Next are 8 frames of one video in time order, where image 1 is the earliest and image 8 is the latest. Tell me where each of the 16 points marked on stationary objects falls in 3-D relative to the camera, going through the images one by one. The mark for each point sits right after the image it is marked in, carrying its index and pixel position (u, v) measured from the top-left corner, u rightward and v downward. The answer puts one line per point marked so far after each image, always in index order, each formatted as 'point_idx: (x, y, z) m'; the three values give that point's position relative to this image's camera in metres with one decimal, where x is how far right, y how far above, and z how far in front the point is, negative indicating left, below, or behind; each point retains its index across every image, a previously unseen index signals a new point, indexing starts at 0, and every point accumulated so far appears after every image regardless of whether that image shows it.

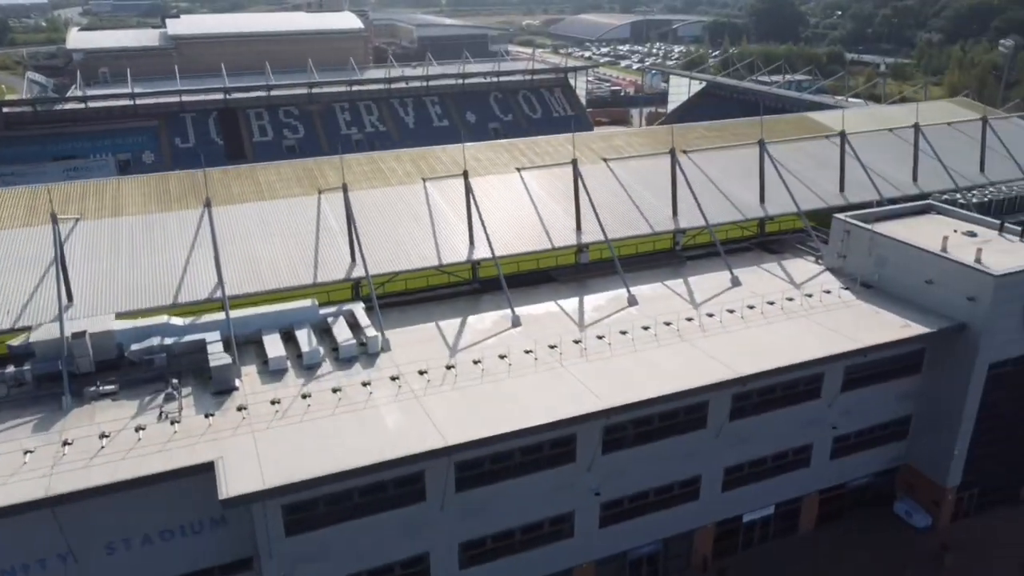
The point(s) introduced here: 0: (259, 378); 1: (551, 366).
0: (-5.9, -2.1, +18.6) m
1: (+0.9, -1.8, +19.1) m
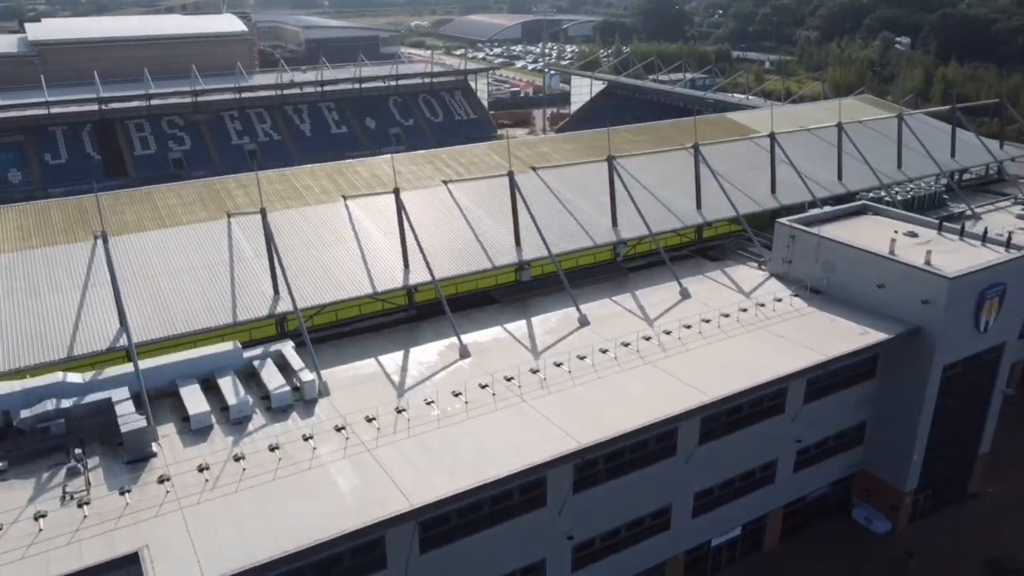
0: (-6.7, -3.0, +16.1) m
1: (0.0, -2.5, +17.5) m
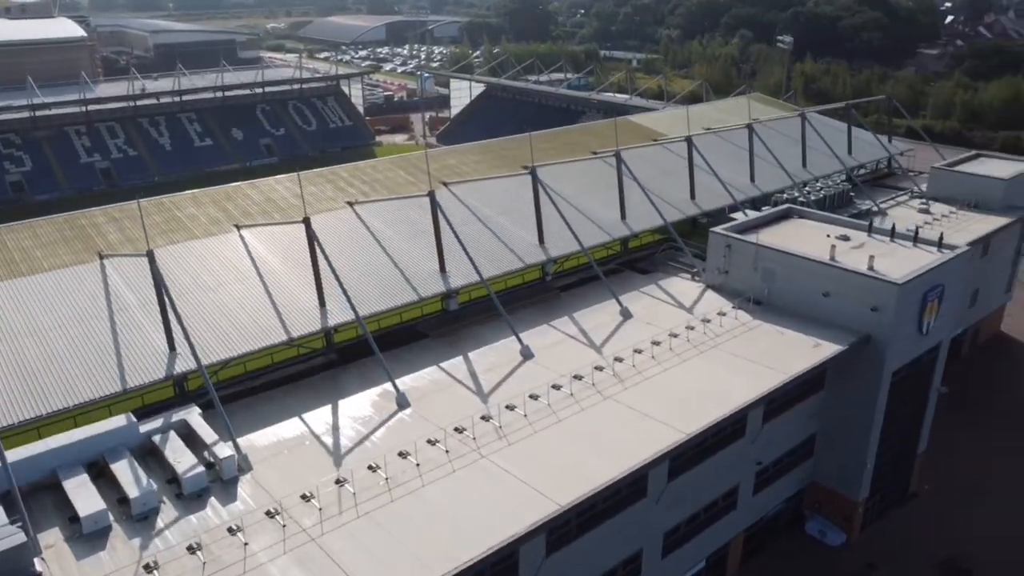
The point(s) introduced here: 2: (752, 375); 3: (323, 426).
0: (-7.2, -4.2, +12.9) m
1: (-0.9, -3.3, +15.4) m
2: (+5.4, -2.0, +18.2) m
3: (-3.9, -2.9, +16.6) m
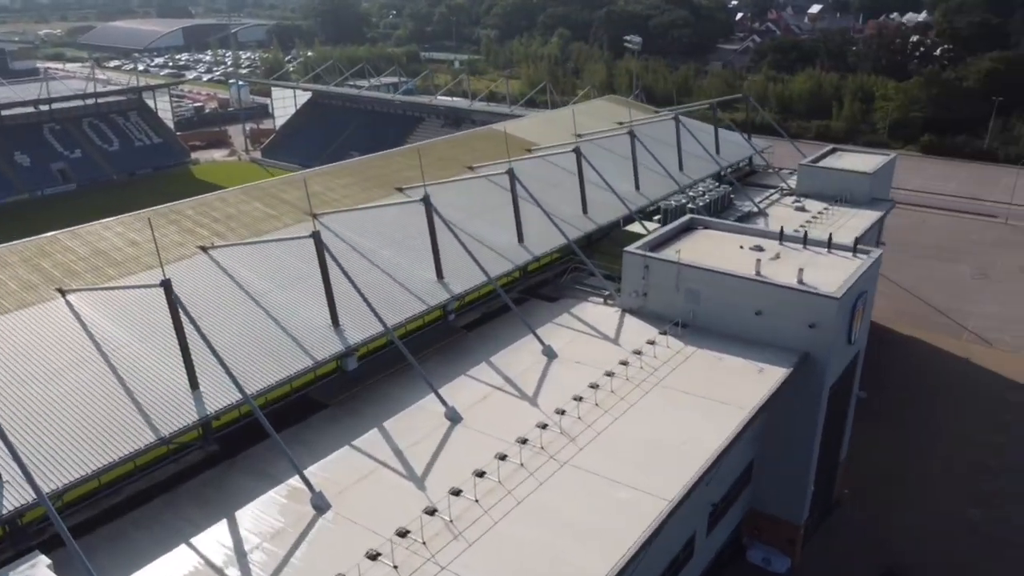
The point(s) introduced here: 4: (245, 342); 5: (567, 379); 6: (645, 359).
0: (-6.9, -5.9, +8.6) m
1: (-1.4, -4.4, +12.4) m
2: (+4.0, -2.6, +16.4) m
3: (-4.6, -4.3, +12.8) m
4: (-5.6, -1.1, +16.8) m
5: (+1.2, -2.0, +17.9) m
6: (+3.1, -1.6, +18.7) m
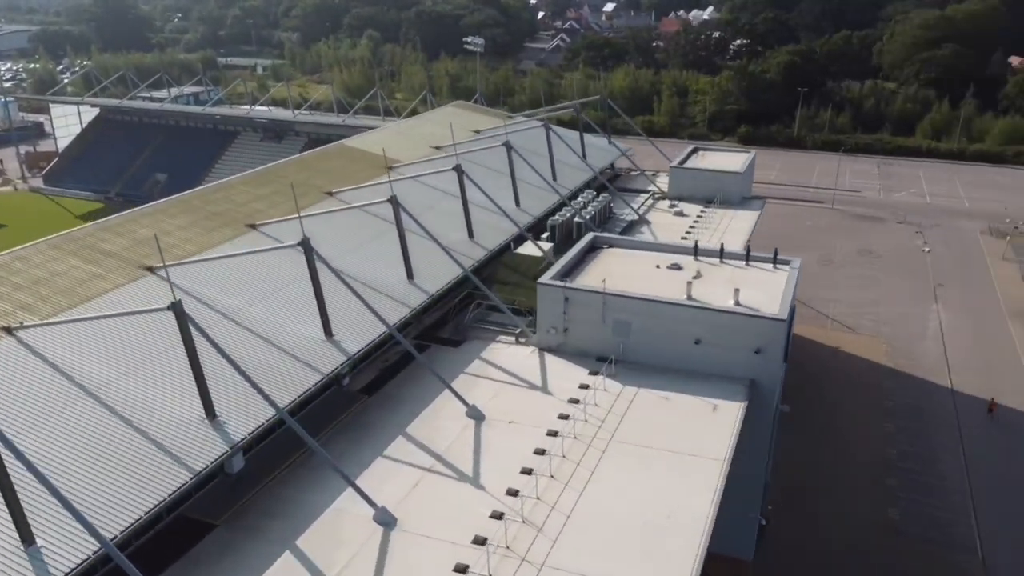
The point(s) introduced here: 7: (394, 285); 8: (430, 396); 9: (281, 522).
0: (-5.5, -7.4, +4.3) m
1: (-1.2, -5.5, +9.1) m
2: (+3.0, -3.3, +14.3) m
3: (-4.5, -5.7, +8.9) m
4: (-6.6, -2.7, +12.5) m
5: (-0.1, -3.0, +15.1) m
6: (+1.5, -2.4, +16.3) m
7: (-2.8, +0.1, +19.2) m
8: (-1.7, -2.3, +17.0) m
9: (-3.8, -3.9, +13.2) m
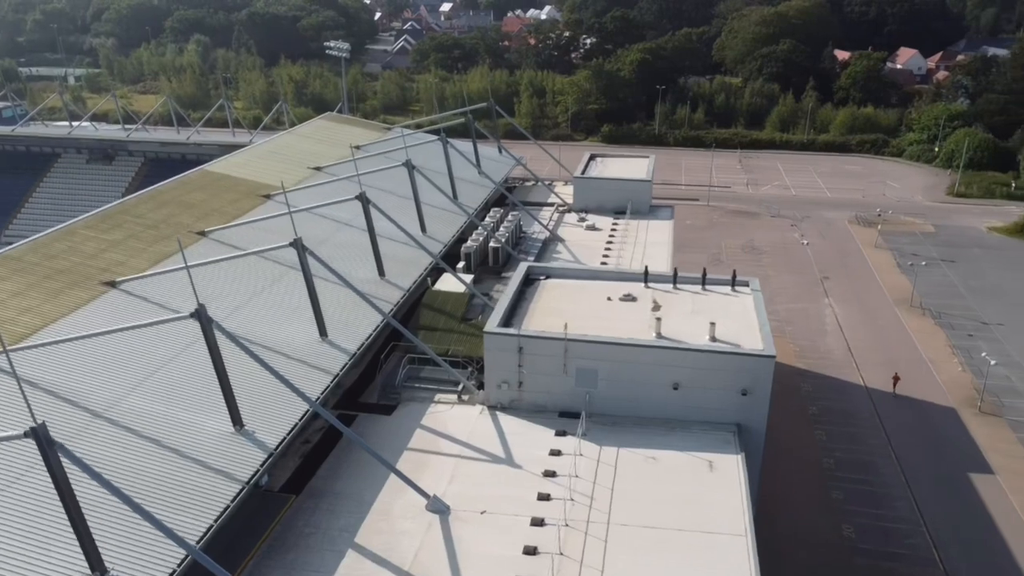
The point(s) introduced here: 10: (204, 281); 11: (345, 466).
0: (-3.3, -8.7, +0.6) m
1: (-0.1, -6.5, +6.2) m
2: (+2.8, -4.0, +12.1) m
3: (-3.3, -6.9, +5.3) m
4: (-6.2, -4.1, +8.5) m
5: (-0.4, -4.0, +12.2) m
6: (+0.9, -3.3, +13.7) m
7: (-4.0, -1.1, +15.7) m
8: (-2.4, -3.4, +13.8) m
9: (-3.6, -5.1, +9.7) m
10: (-6.8, +0.4, +17.1) m
11: (-3.0, -3.2, +14.3) m
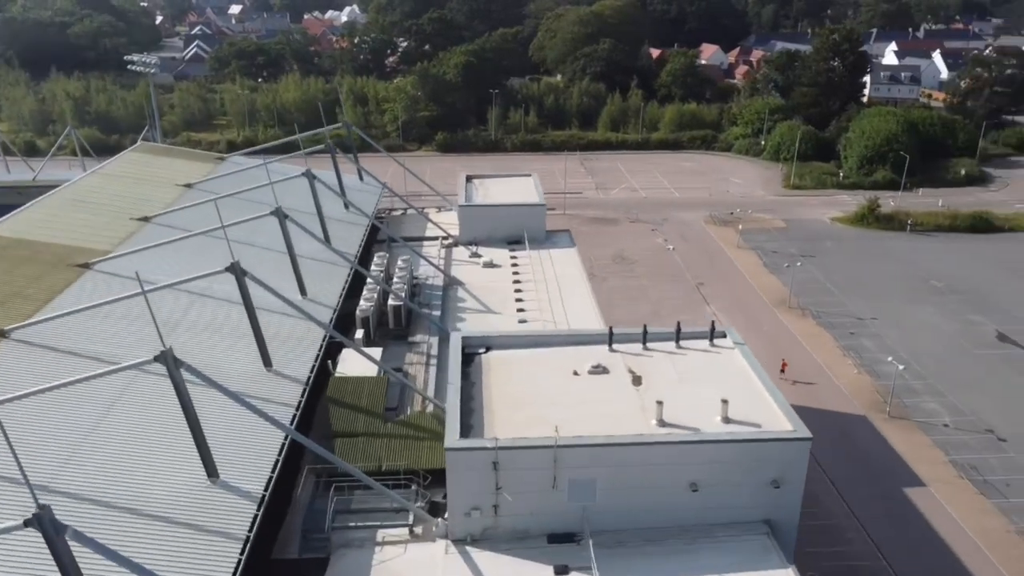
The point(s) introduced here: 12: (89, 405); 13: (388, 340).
0: (+0.4, -10.3, -3.5) m
1: (+2.1, -7.8, +2.7) m
2: (+3.4, -5.1, +9.0) m
3: (-0.7, -8.5, +1.1) m
4: (-4.6, -6.0, +3.5) m
5: (+0.3, -5.4, +8.5) m
6: (+1.1, -4.6, +10.2) m
7: (-4.4, -2.9, +11.0) m
8: (-2.1, -5.0, +9.6) m
9: (-2.2, -6.8, +5.3) m
10: (-7.5, -1.7, +11.7) m
11: (-2.9, -4.9, +9.9) m
12: (-6.9, -1.5, +12.4) m
13: (-2.8, -1.2, +18.3) m
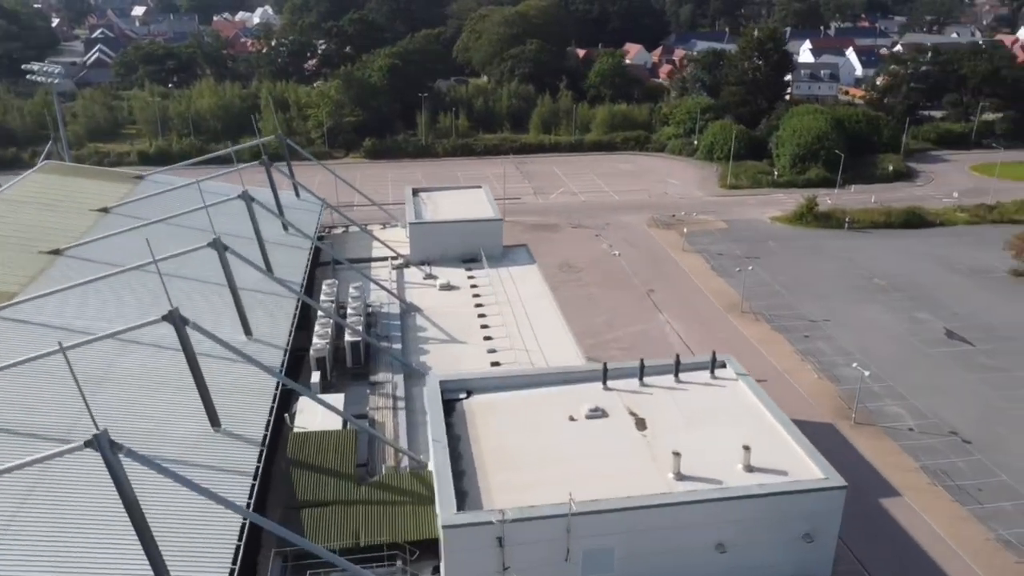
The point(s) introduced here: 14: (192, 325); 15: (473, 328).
0: (+2.3, -10.8, -4.9) m
1: (+3.2, -8.3, +1.4) m
2: (+3.8, -5.6, +7.8) m
3: (+0.6, -9.1, -0.5) m
4: (-3.5, -6.8, +1.5) m
5: (+0.8, -6.0, +6.9) m
6: (+1.4, -5.2, +8.7) m
7: (-4.2, -3.7, +9.0) m
8: (-1.7, -5.7, +7.8) m
9: (-1.4, -7.5, +3.6) m
10: (-7.4, -2.5, +9.5) m
11: (-2.5, -5.6, +8.1) m
12: (-6.8, -2.4, +10.2) m
13: (-3.4, -1.9, +16.4) m
14: (-5.1, -0.6, +12.6) m
15: (-0.9, -1.0, +19.2) m
